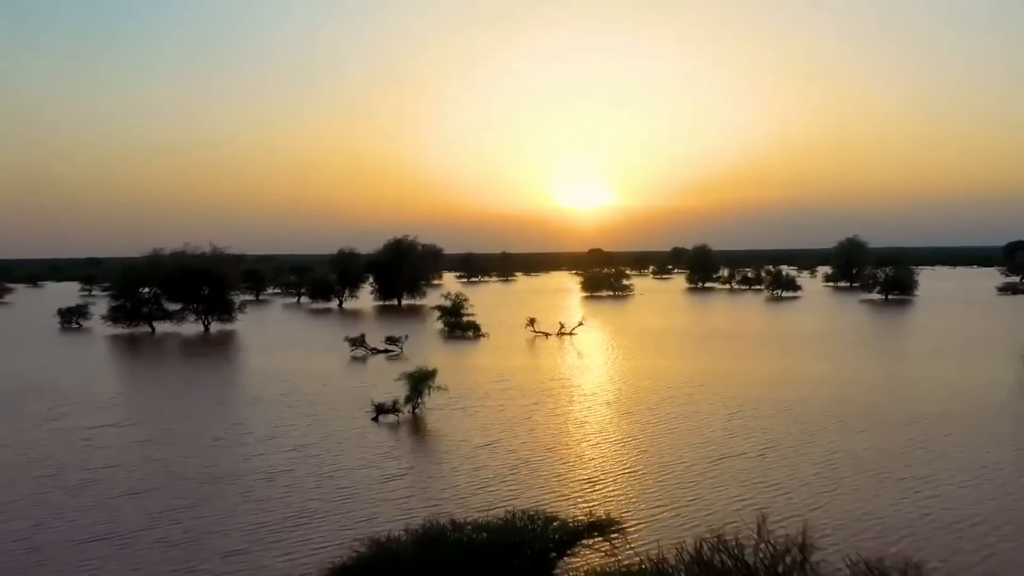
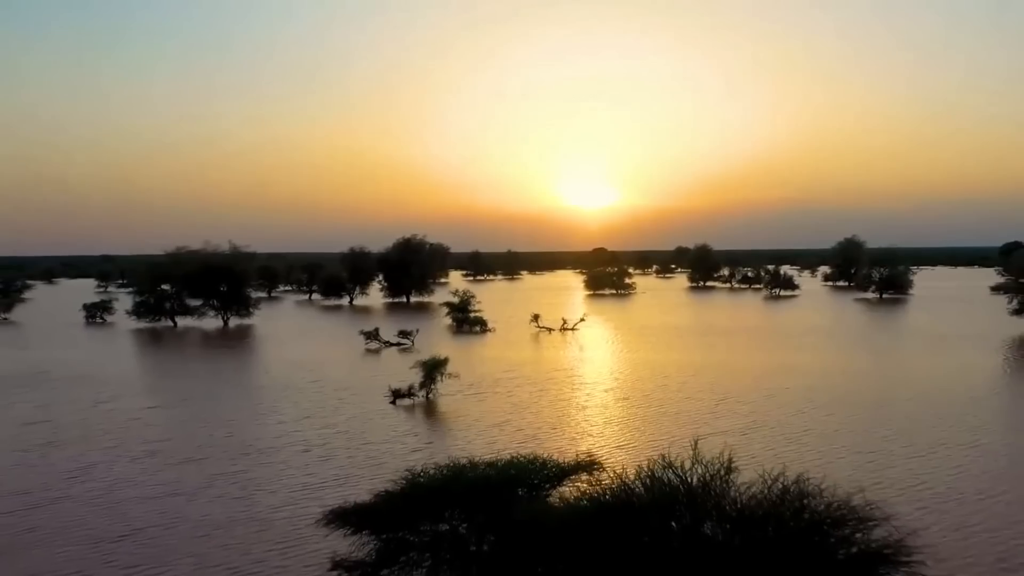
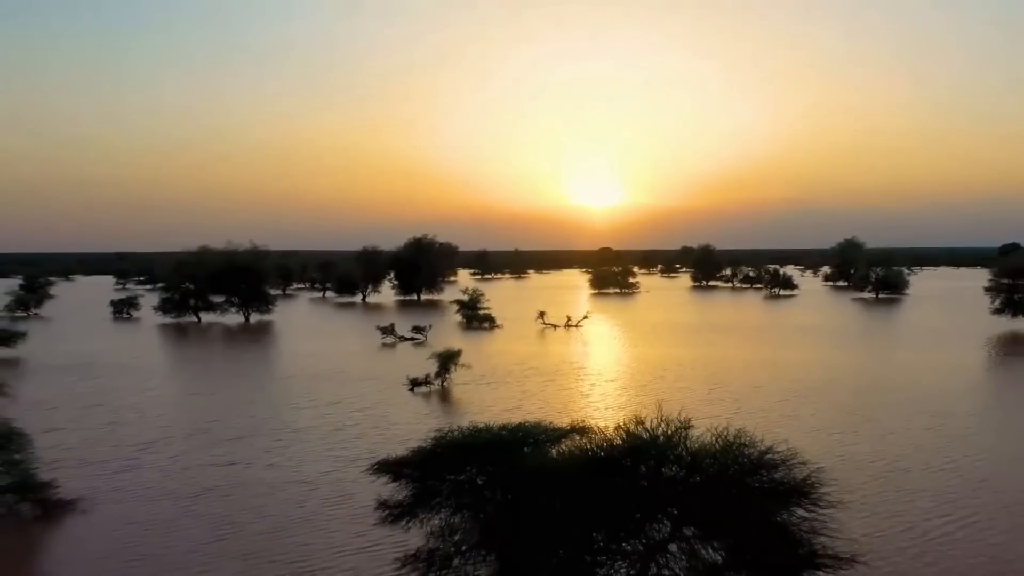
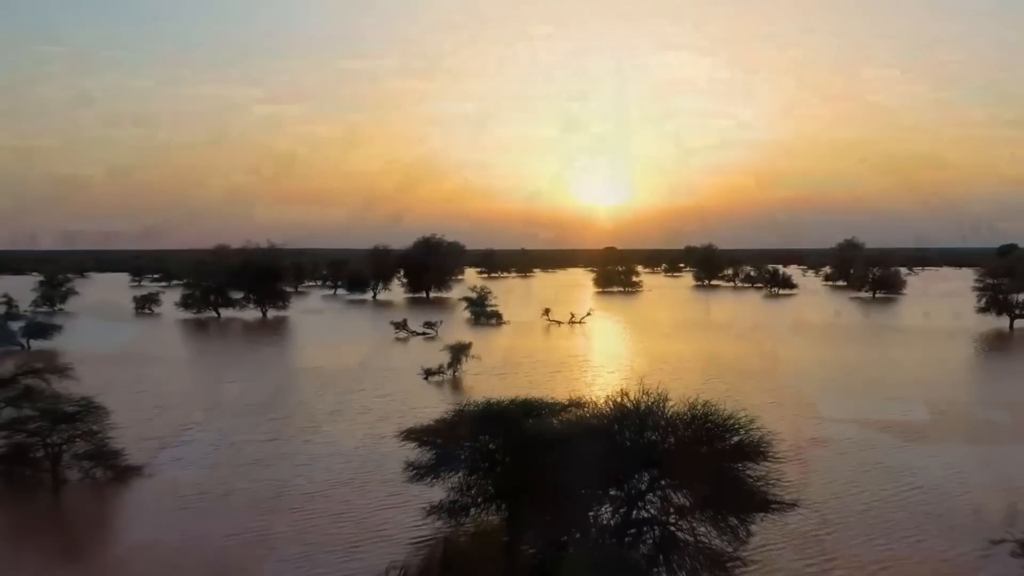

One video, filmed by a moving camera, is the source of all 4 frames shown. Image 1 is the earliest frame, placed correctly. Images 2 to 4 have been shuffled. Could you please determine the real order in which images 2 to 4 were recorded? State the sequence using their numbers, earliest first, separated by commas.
2, 3, 4
